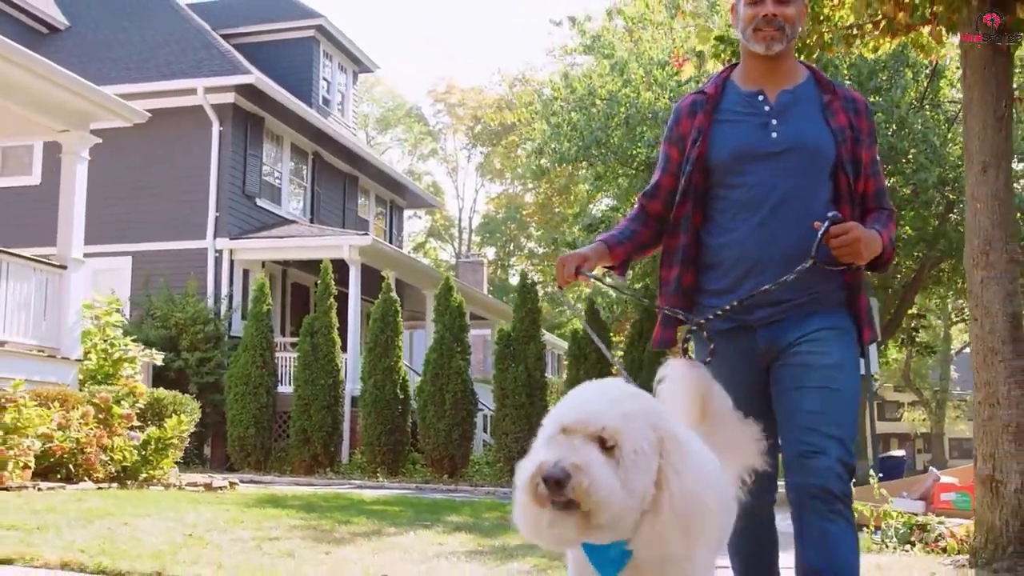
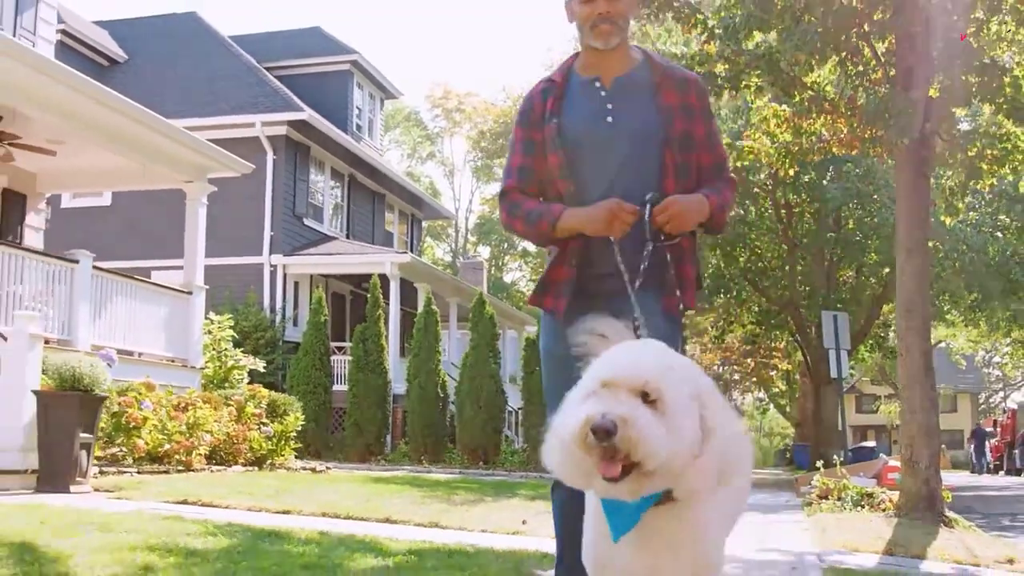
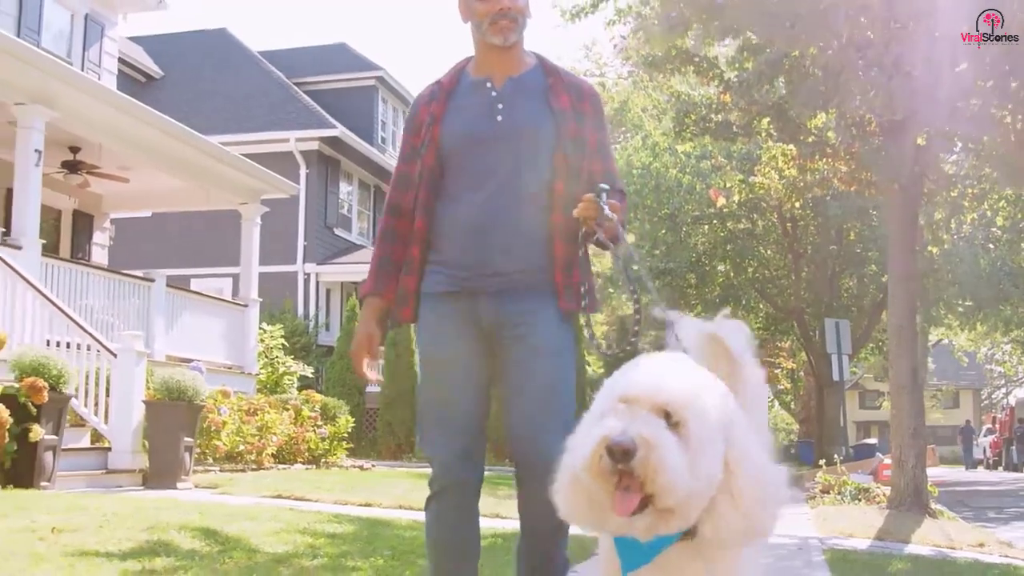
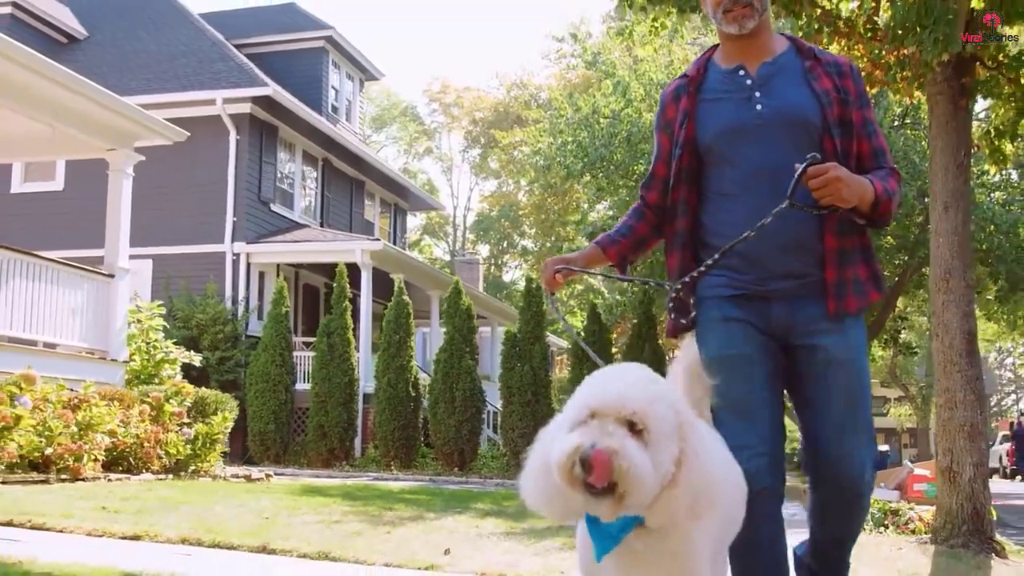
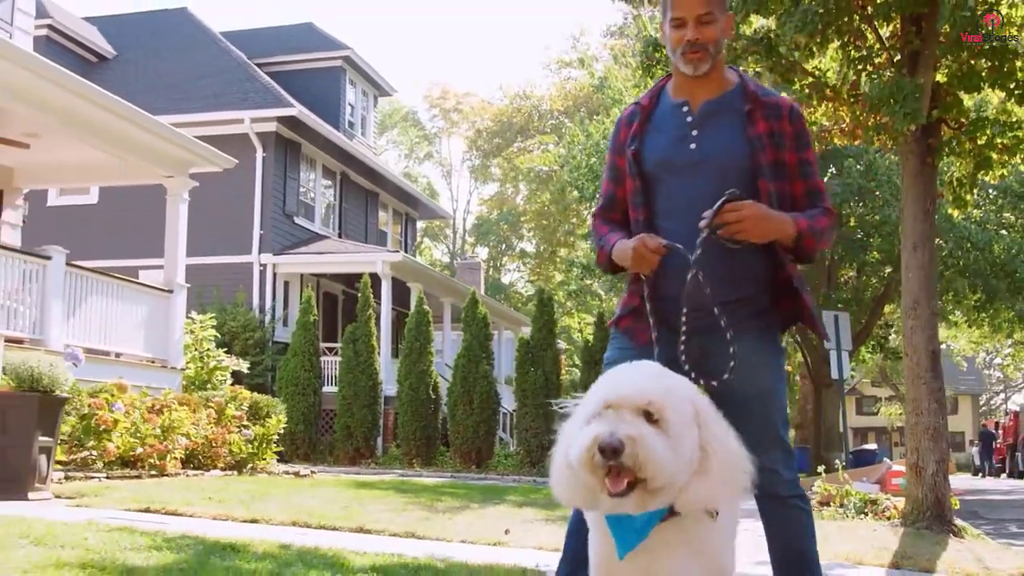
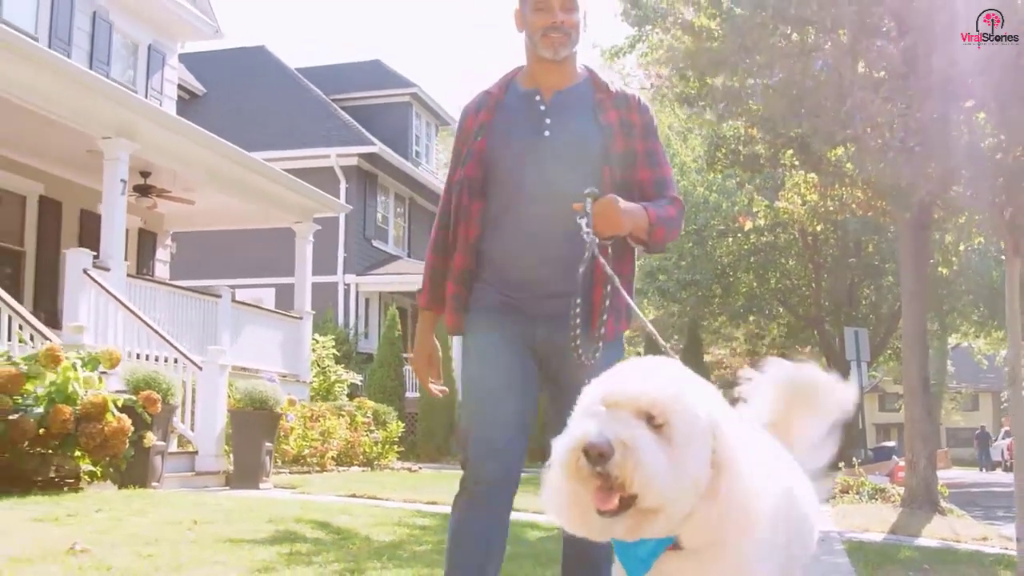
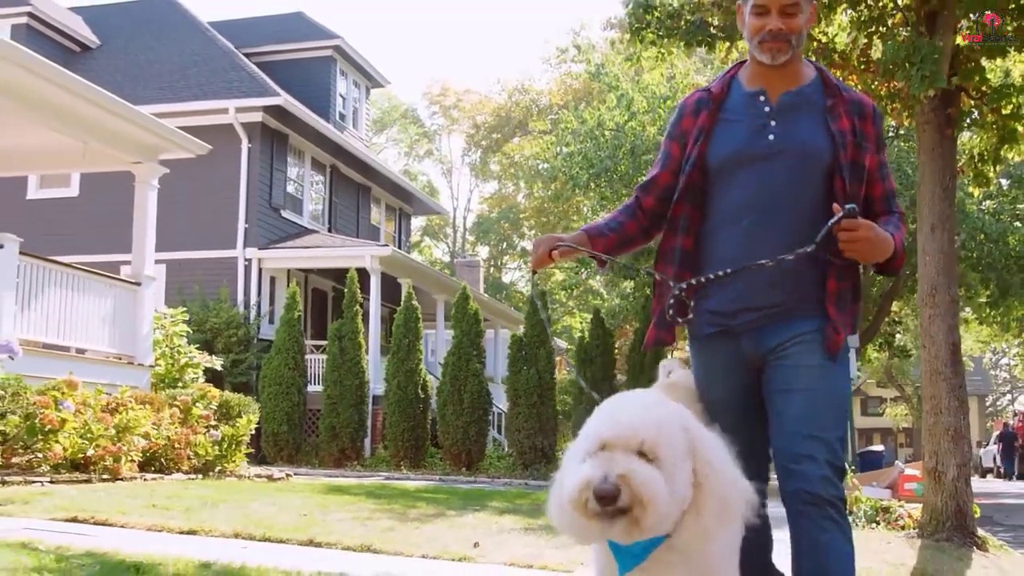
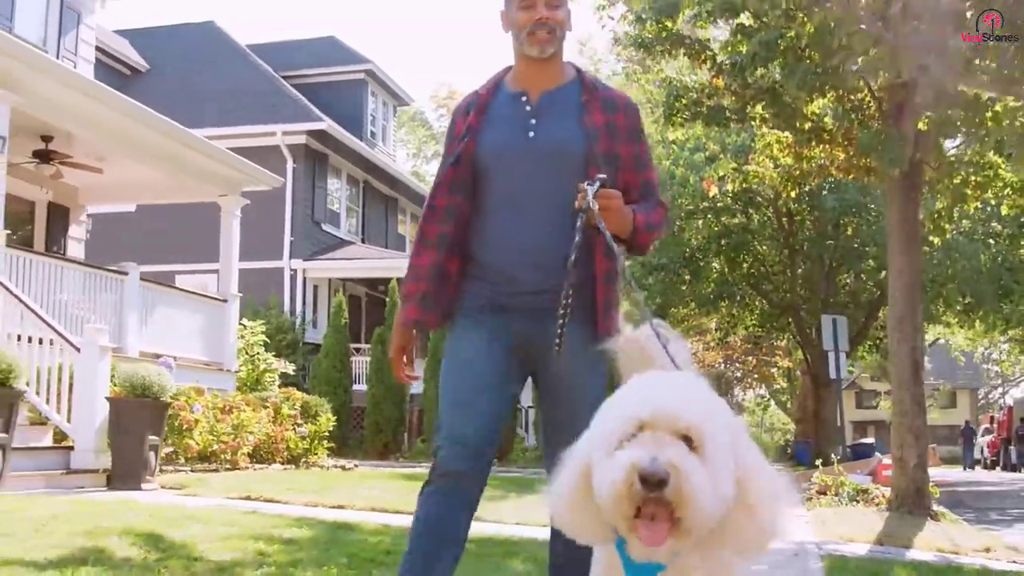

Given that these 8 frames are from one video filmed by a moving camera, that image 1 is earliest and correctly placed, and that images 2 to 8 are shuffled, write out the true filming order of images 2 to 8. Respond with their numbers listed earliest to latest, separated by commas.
4, 7, 5, 2, 8, 3, 6
